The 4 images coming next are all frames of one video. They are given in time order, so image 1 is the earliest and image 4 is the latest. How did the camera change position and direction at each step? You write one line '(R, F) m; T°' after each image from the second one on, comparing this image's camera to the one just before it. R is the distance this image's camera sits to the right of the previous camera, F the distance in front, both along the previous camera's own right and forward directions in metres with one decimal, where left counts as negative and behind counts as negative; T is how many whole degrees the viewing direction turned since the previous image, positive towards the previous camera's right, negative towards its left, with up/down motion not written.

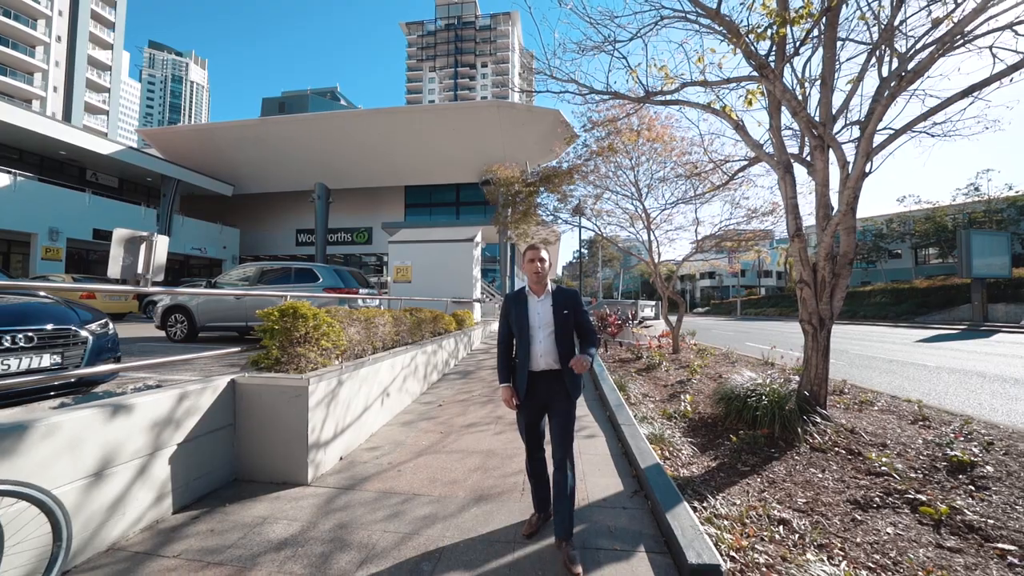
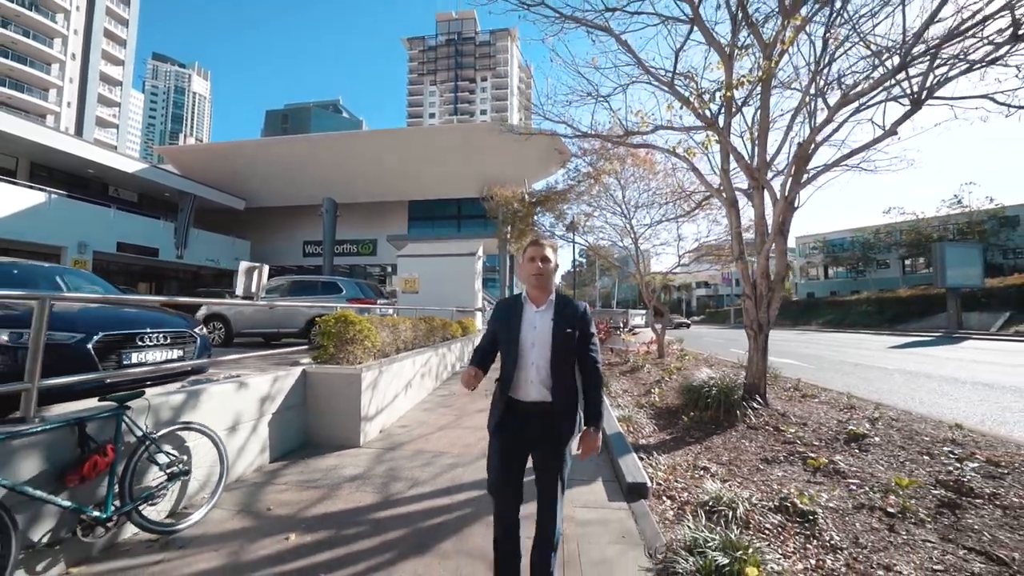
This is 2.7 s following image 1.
(0.0, -1.2) m; 0°
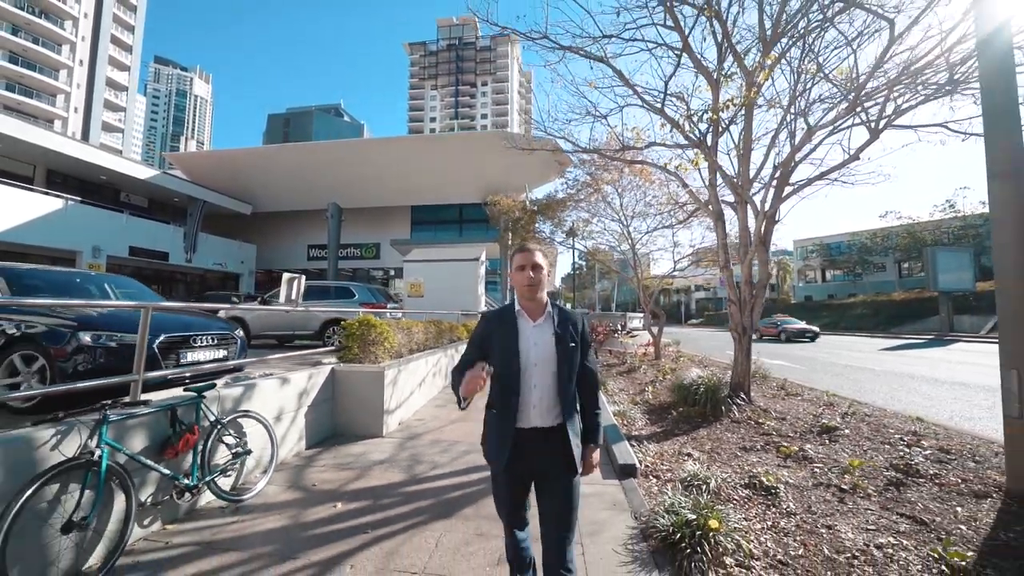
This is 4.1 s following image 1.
(-0.1, -0.5) m; 0°
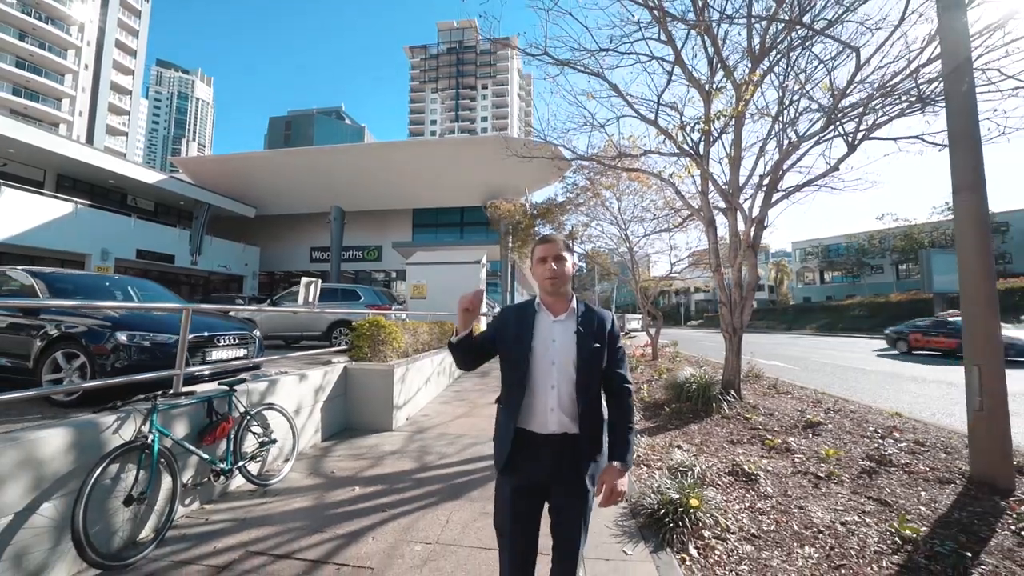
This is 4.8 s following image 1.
(0.0, -0.3) m; 0°
